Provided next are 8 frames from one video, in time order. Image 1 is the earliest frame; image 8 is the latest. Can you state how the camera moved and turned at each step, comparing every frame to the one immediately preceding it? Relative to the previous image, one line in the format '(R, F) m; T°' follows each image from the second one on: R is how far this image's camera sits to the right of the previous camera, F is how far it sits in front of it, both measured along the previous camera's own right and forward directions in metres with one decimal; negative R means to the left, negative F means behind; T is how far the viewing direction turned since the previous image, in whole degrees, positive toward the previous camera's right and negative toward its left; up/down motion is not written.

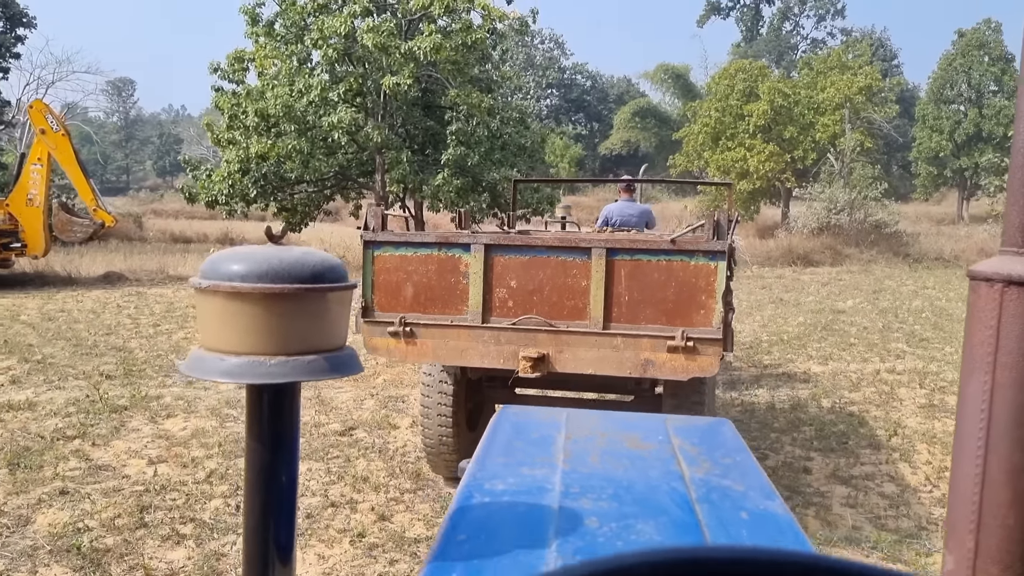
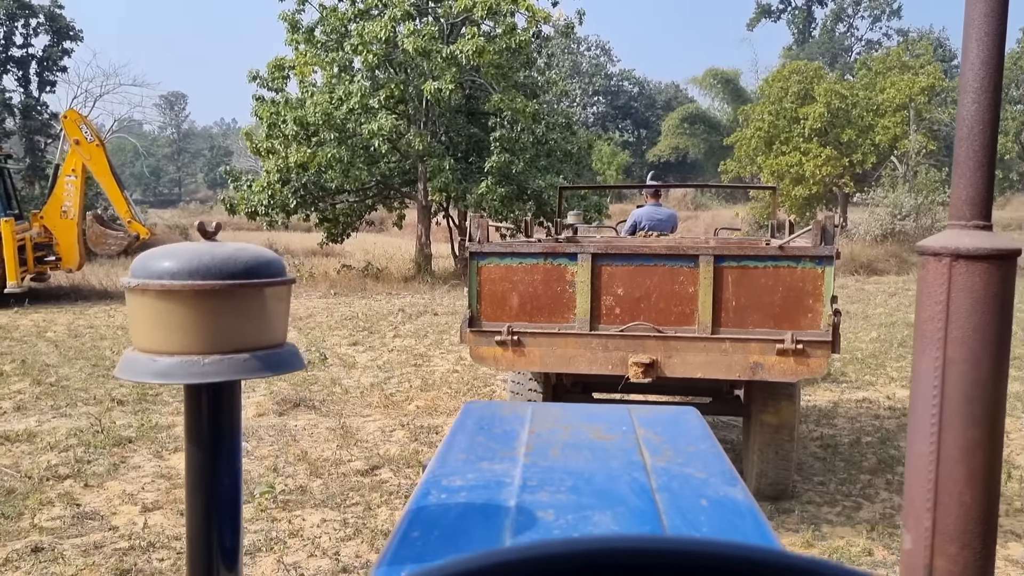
(0.0, +0.7) m; -3°
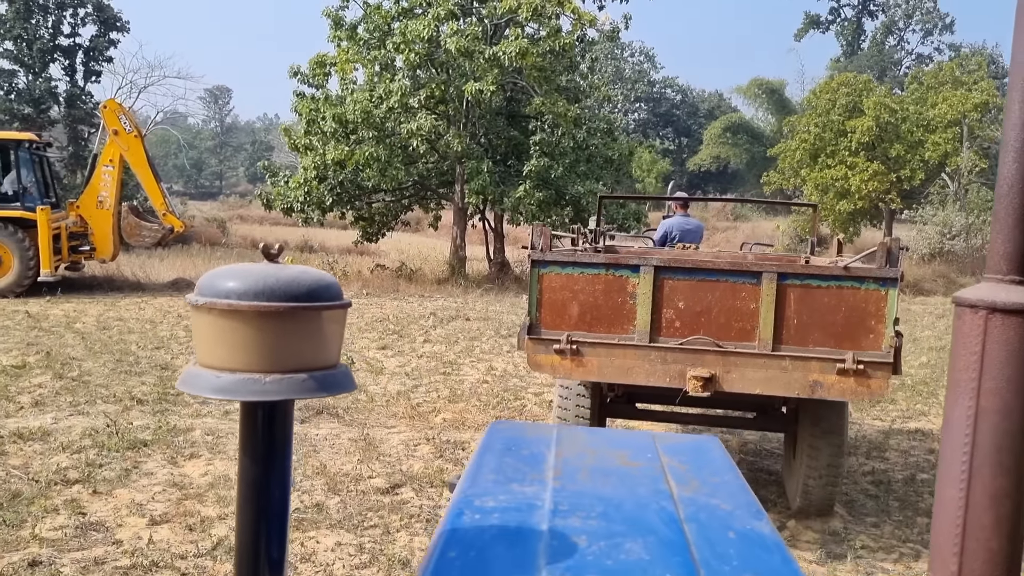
(0.0, +0.3) m; -2°
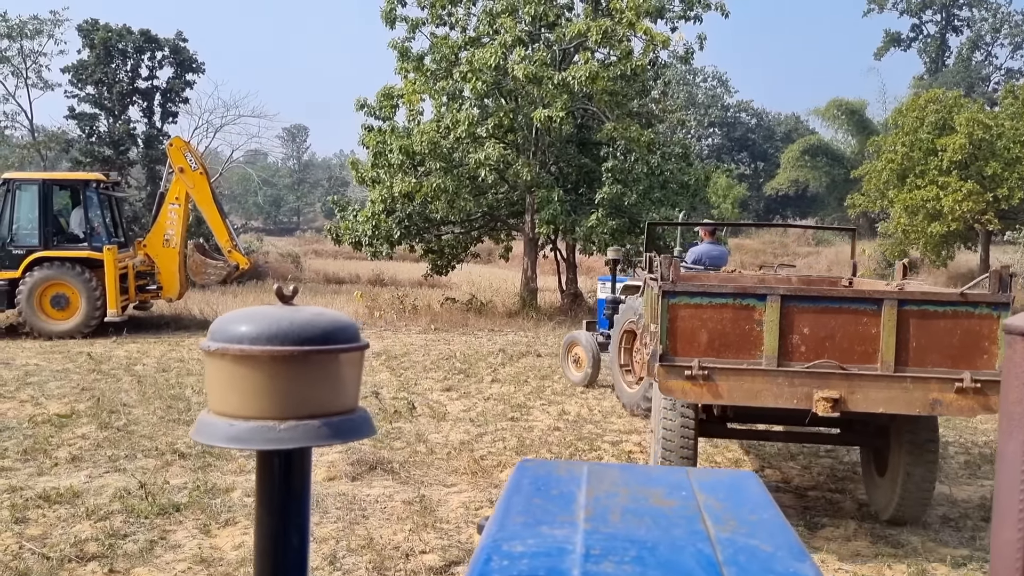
(0.0, +0.6) m; -5°
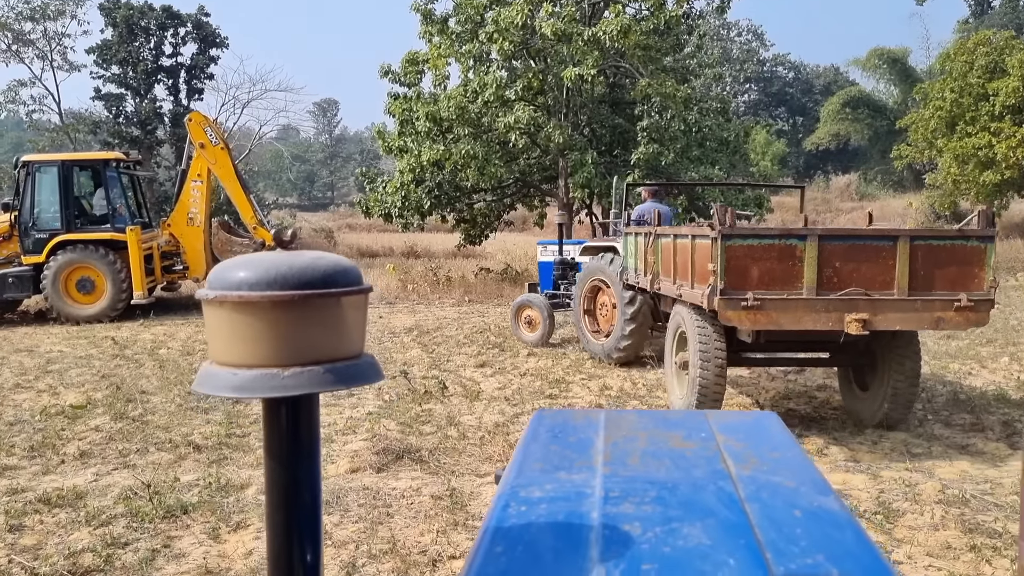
(0.0, +0.5) m; -2°
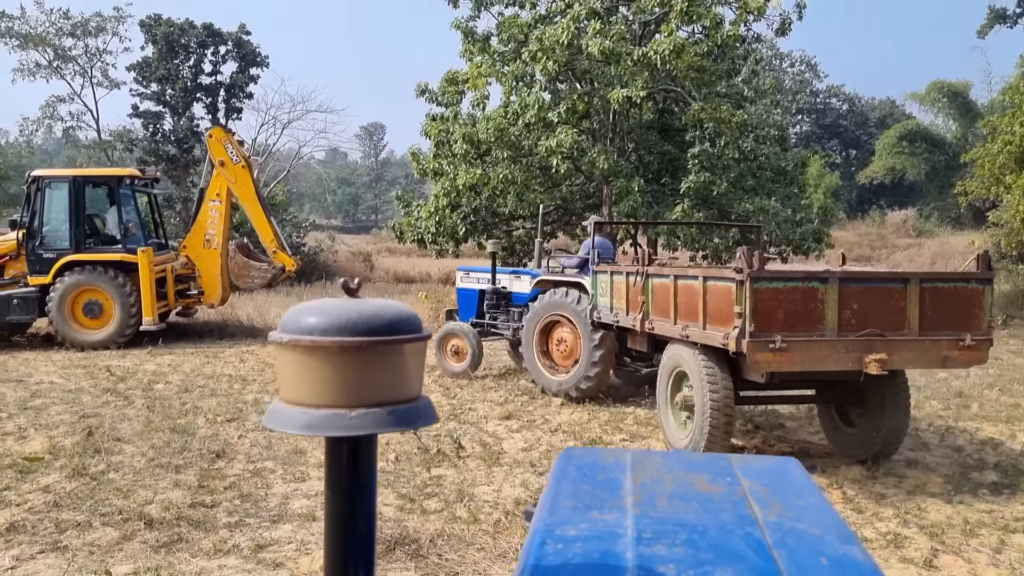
(+0.1, +1.0) m; -3°
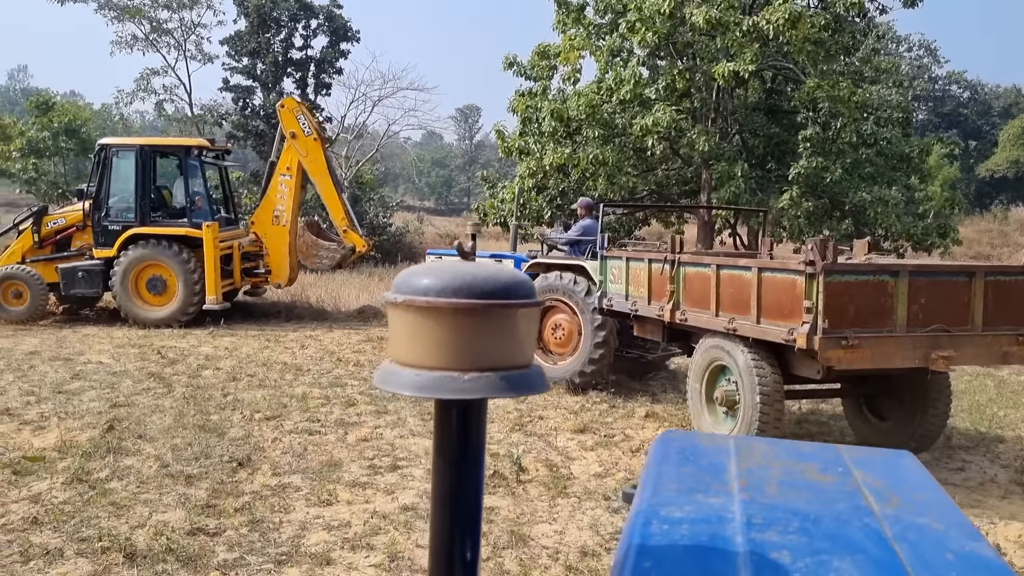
(+0.1, +1.0) m; -6°
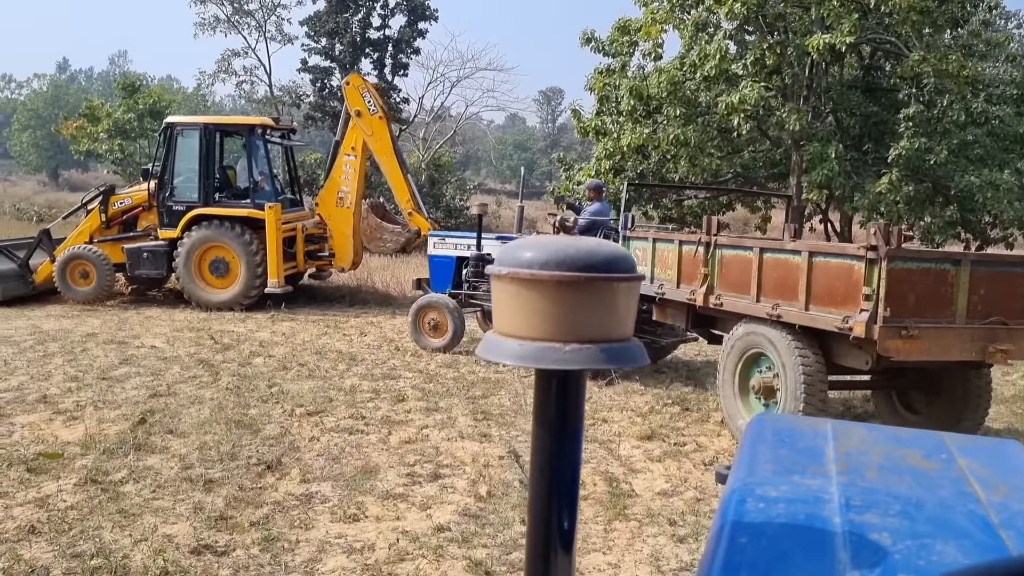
(+0.1, +0.6) m; -5°
